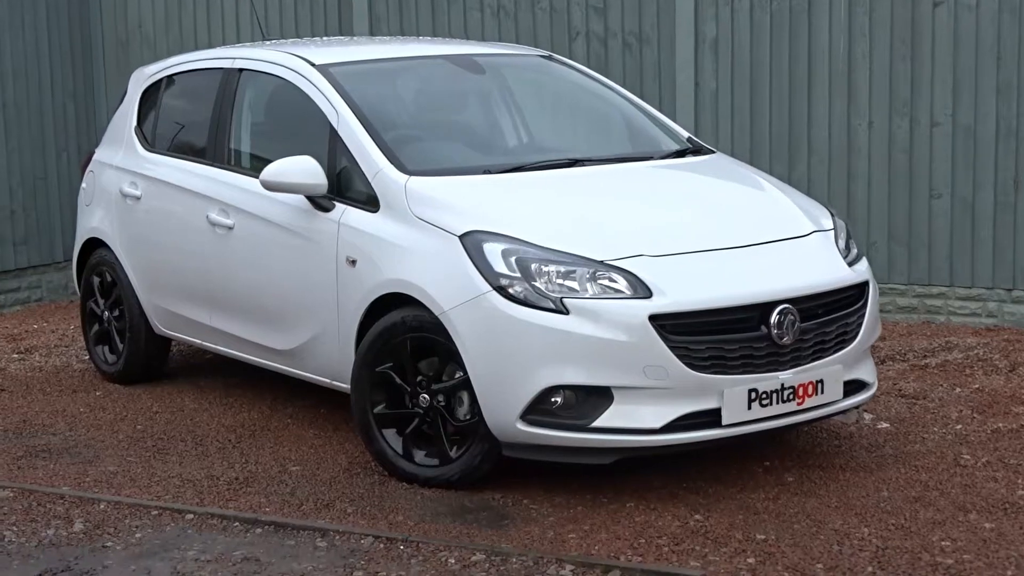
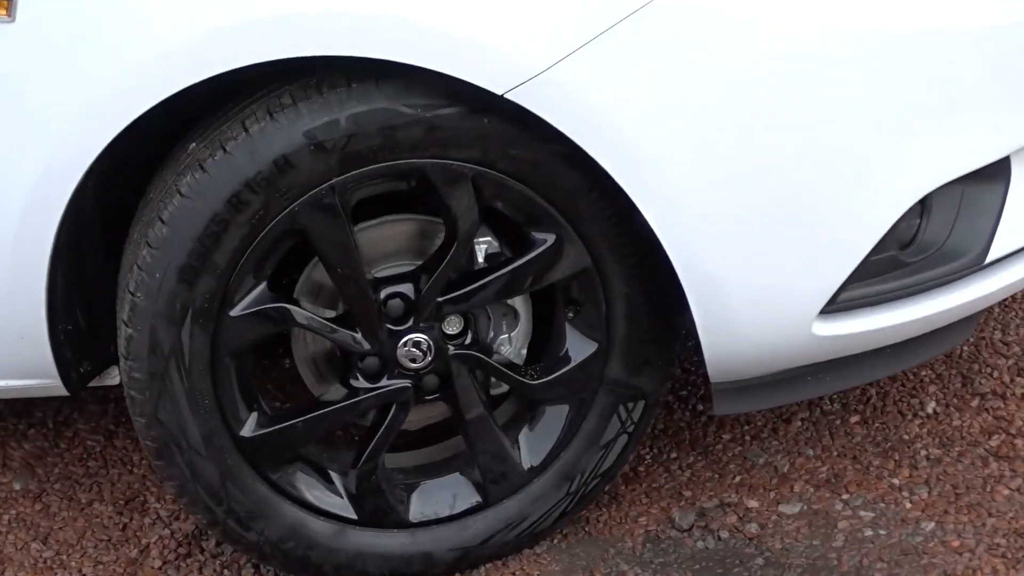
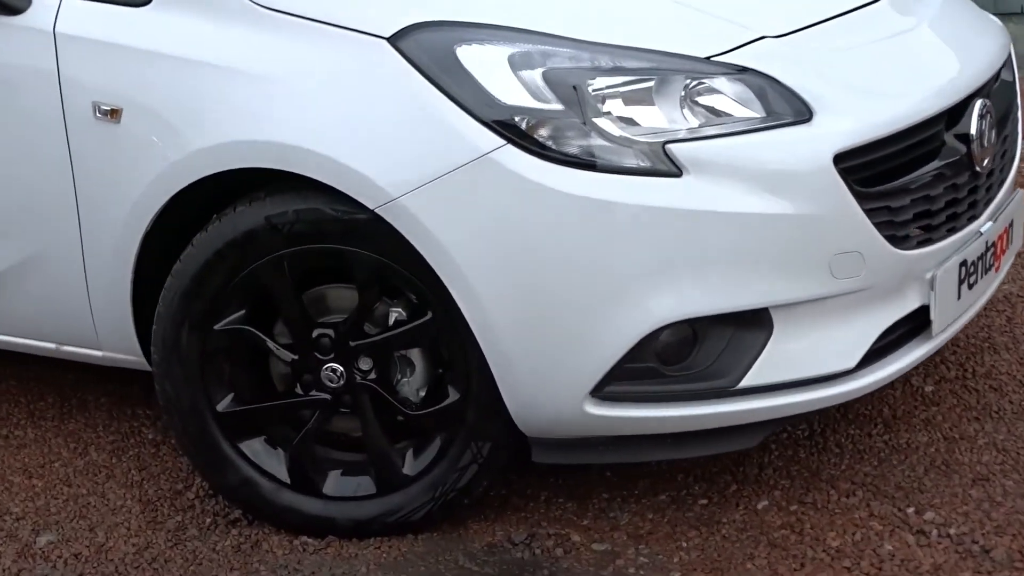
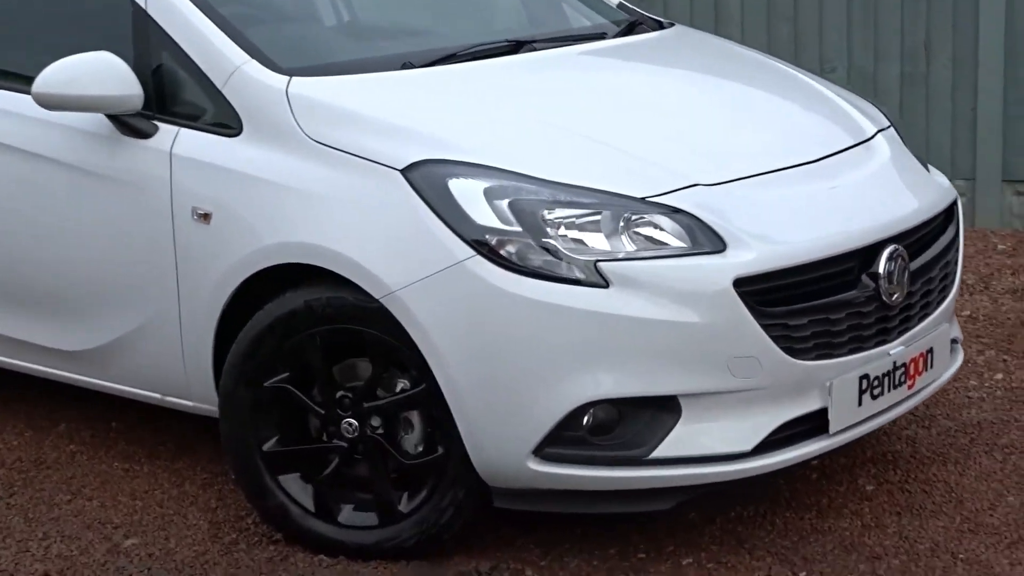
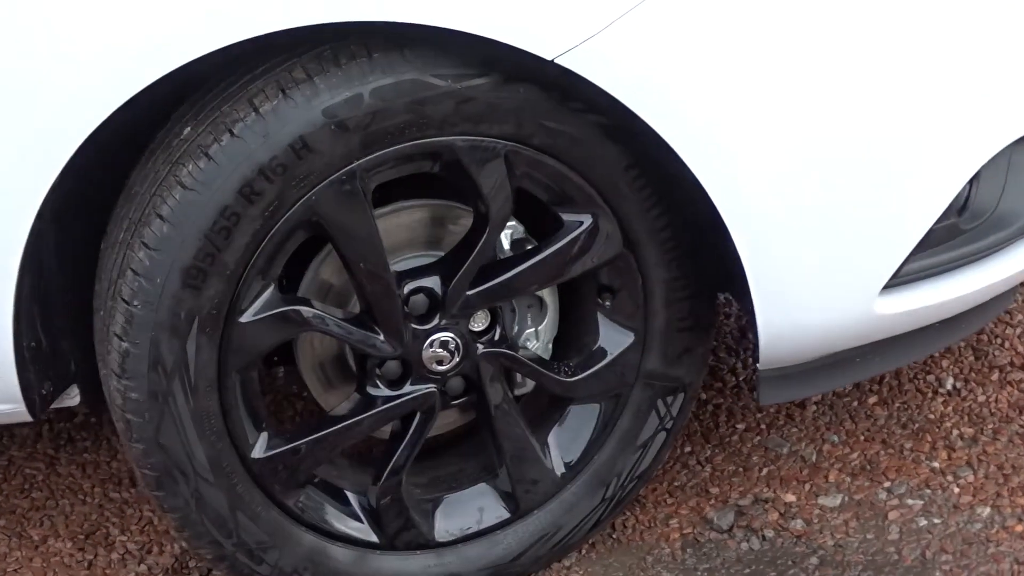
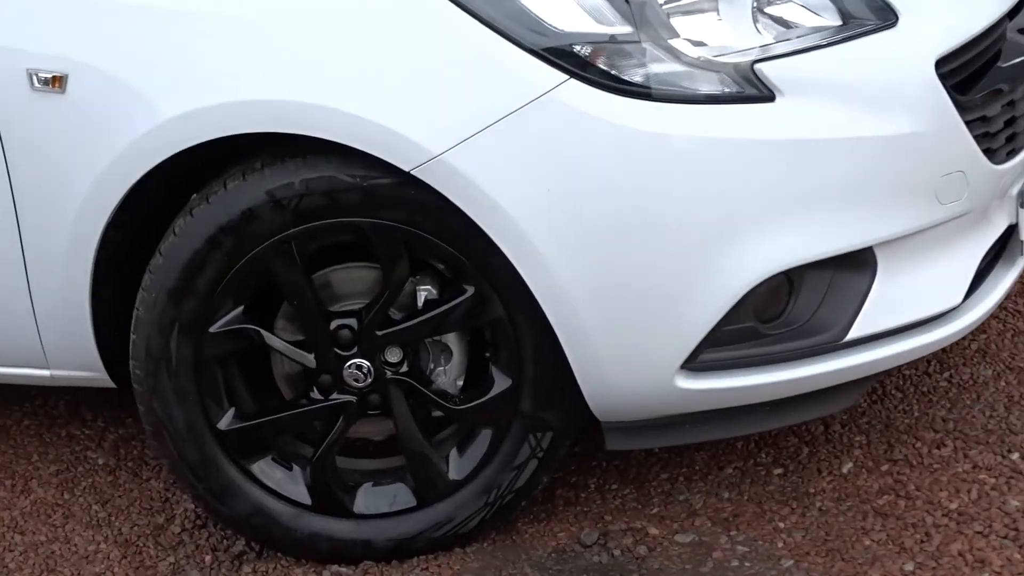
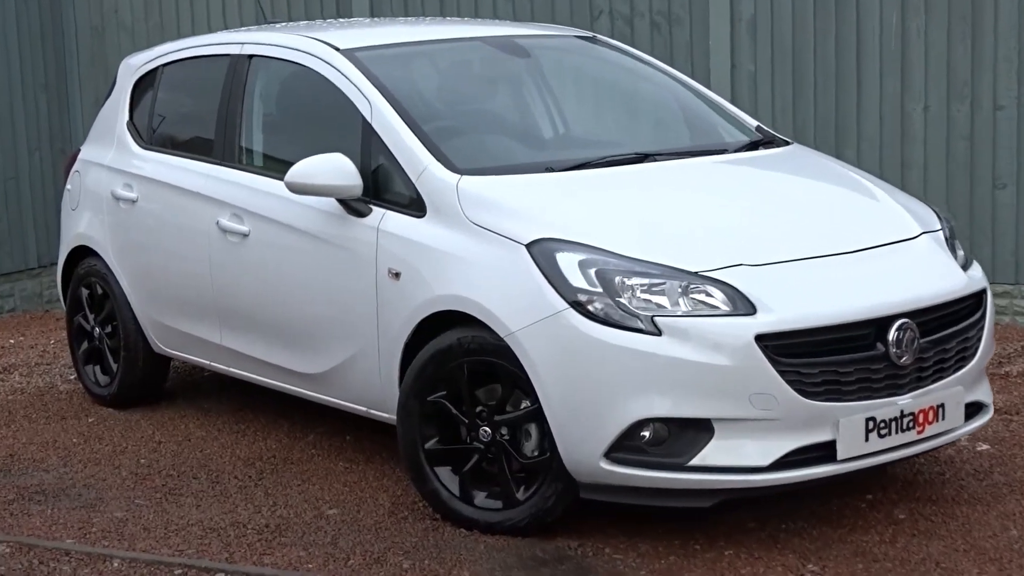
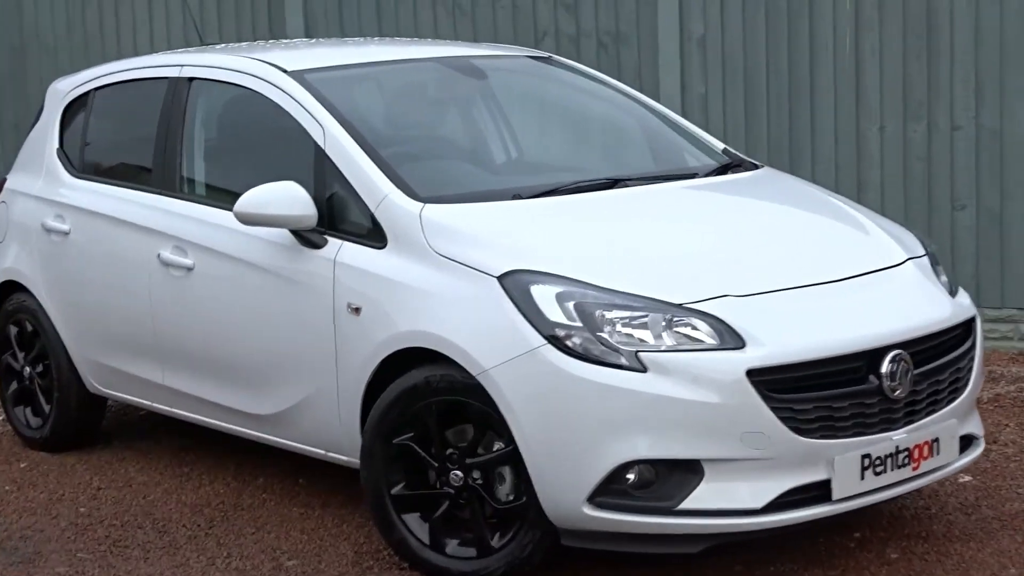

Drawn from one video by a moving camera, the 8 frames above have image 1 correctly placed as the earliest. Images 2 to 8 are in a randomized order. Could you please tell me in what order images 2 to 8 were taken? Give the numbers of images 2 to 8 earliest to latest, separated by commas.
7, 8, 4, 3, 6, 2, 5
